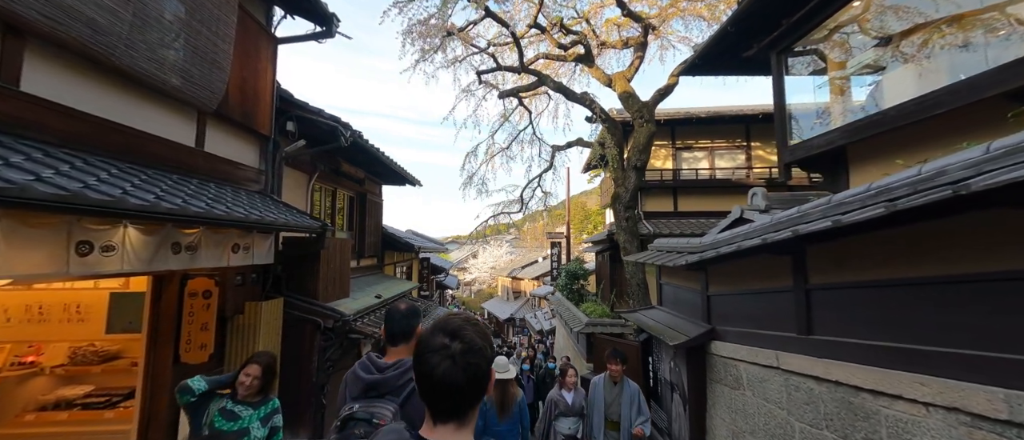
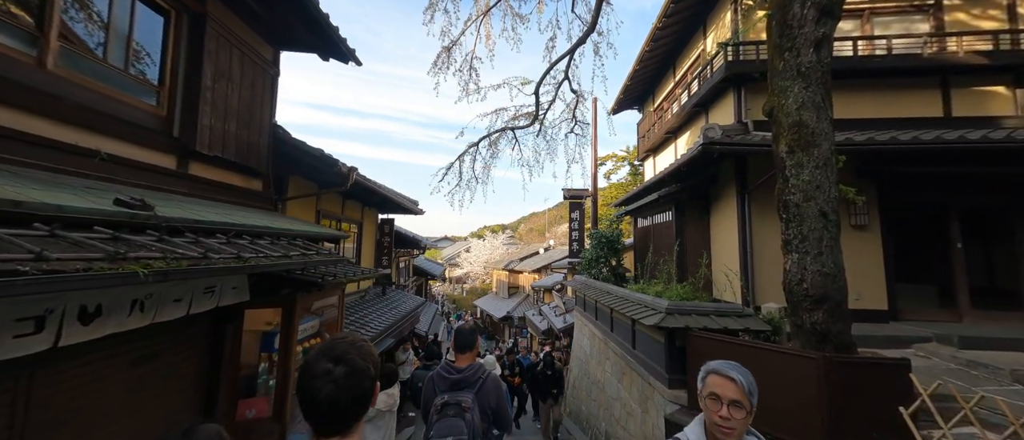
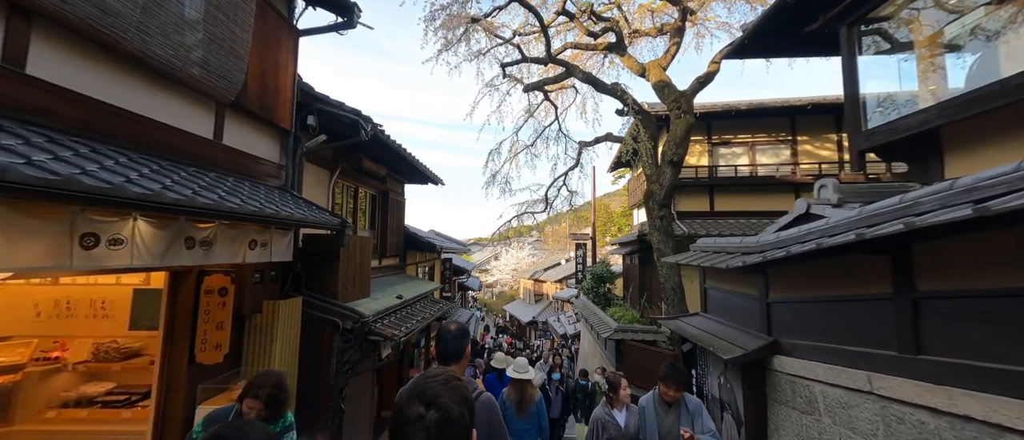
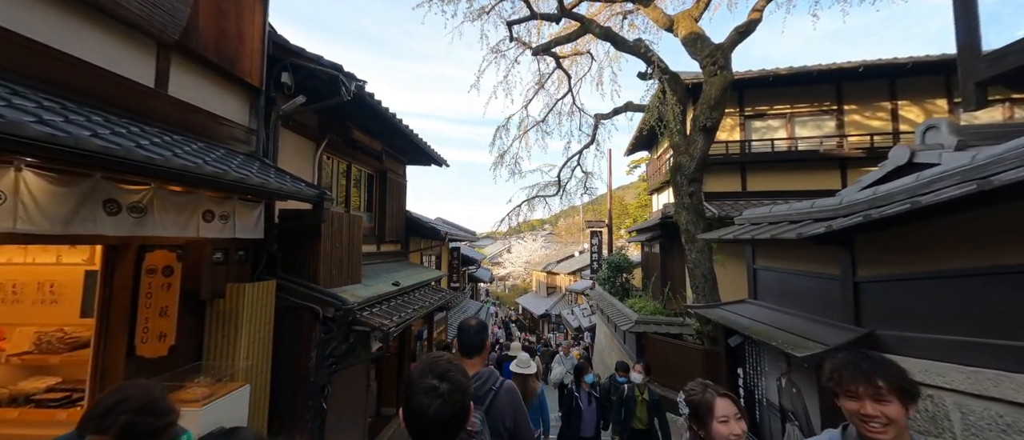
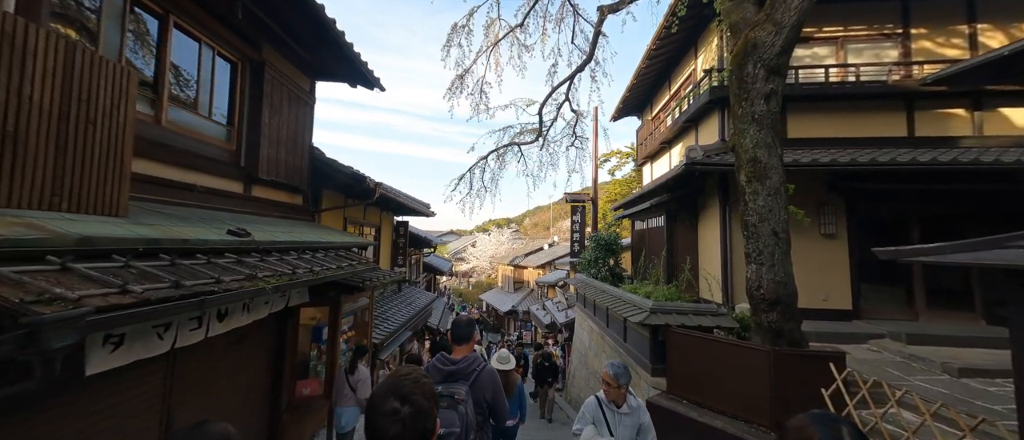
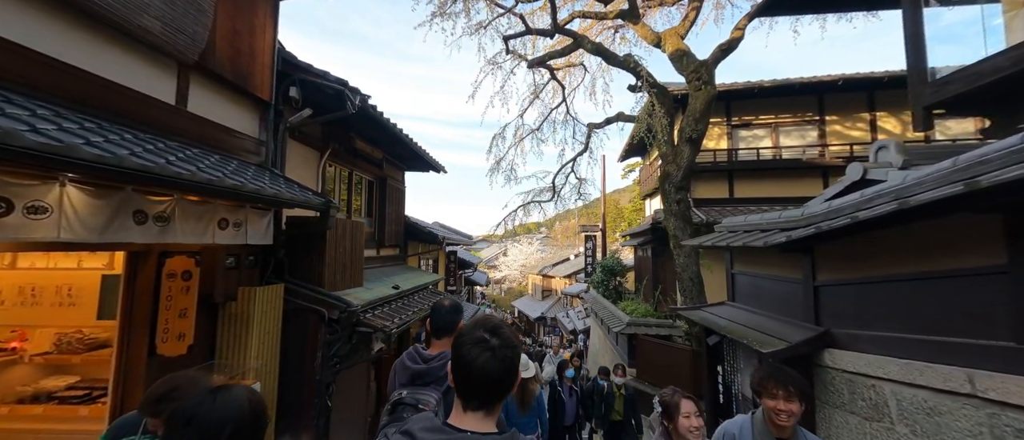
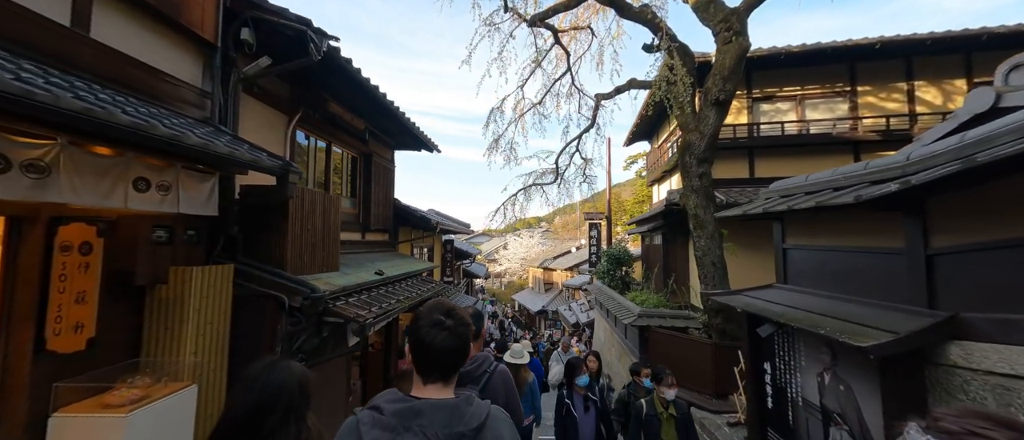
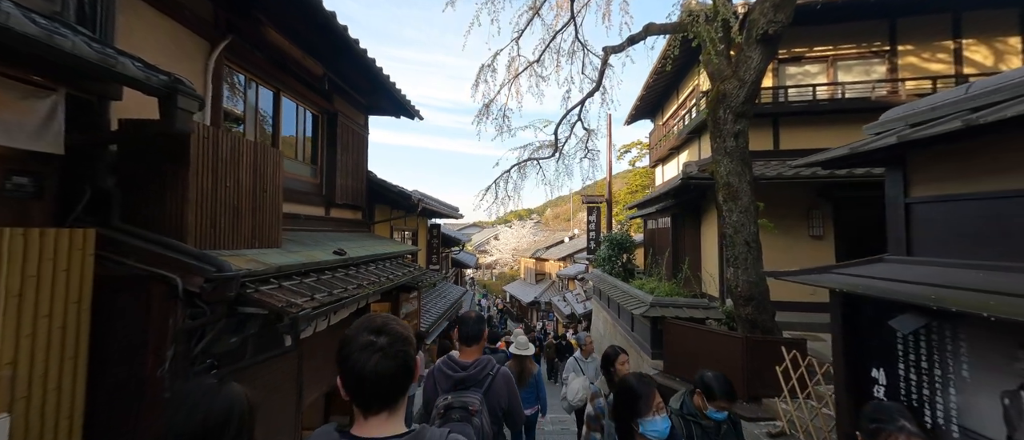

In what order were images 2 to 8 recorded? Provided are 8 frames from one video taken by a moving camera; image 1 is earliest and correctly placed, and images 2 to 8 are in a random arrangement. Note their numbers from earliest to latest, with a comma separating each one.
3, 6, 4, 7, 8, 5, 2
